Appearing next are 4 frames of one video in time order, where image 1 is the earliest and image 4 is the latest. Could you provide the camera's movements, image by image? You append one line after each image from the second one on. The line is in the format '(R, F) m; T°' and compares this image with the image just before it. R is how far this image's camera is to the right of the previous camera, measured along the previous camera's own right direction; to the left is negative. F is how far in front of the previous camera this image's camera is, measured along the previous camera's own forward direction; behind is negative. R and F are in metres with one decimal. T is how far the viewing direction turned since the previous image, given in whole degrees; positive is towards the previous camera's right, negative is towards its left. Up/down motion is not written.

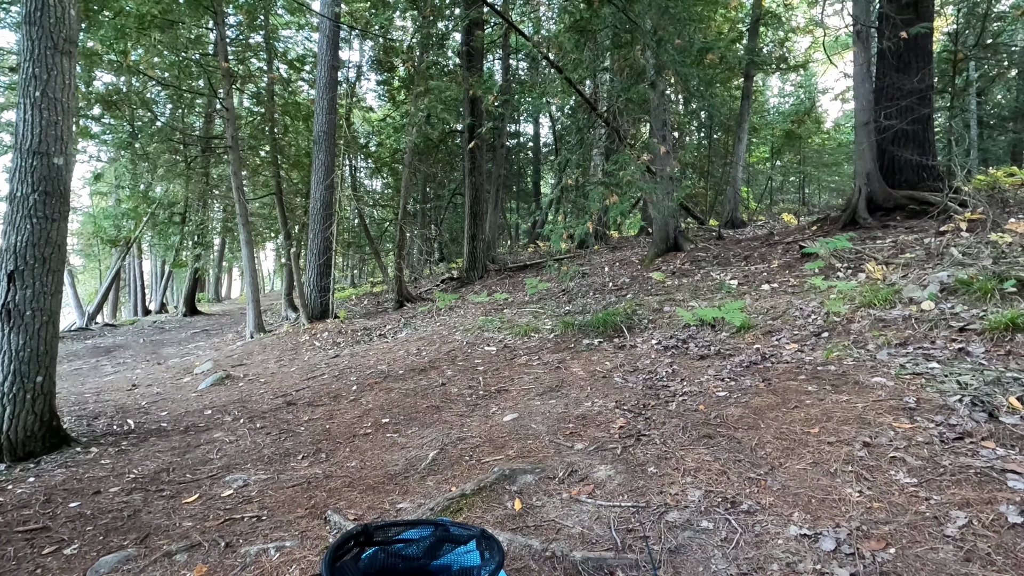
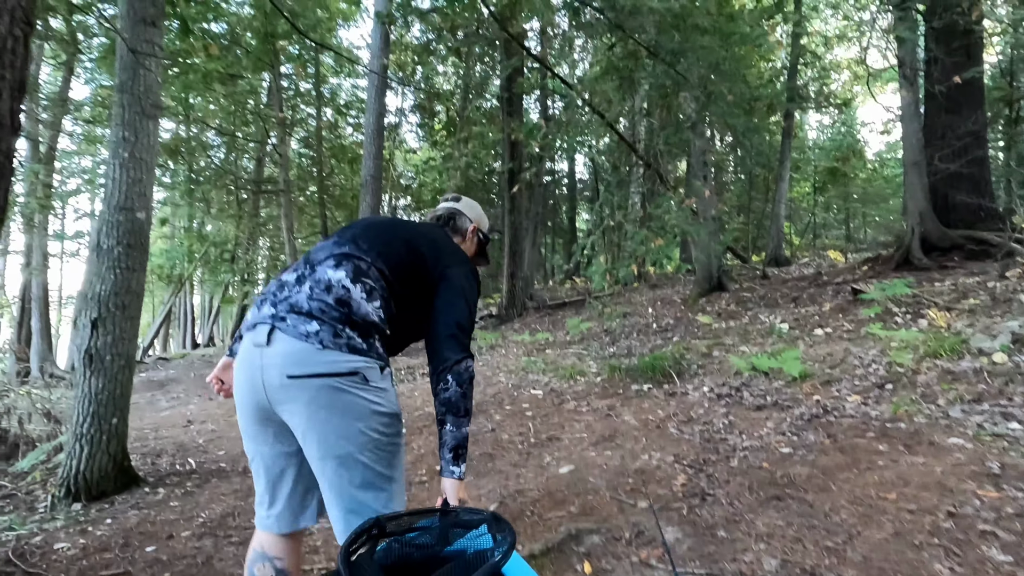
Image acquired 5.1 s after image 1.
(-0.1, -0.1) m; -4°
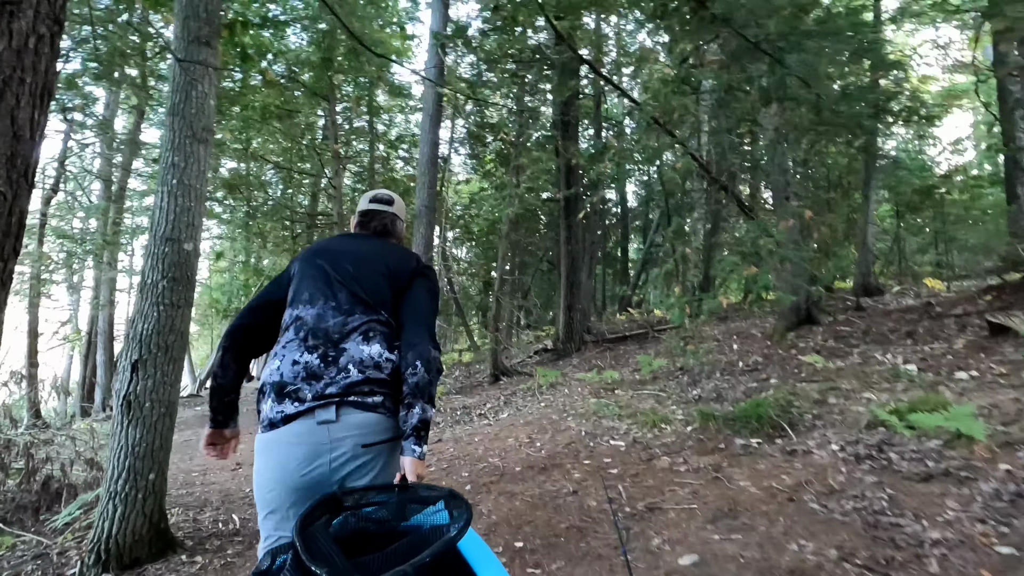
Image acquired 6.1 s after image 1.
(-0.3, +0.6) m; -5°
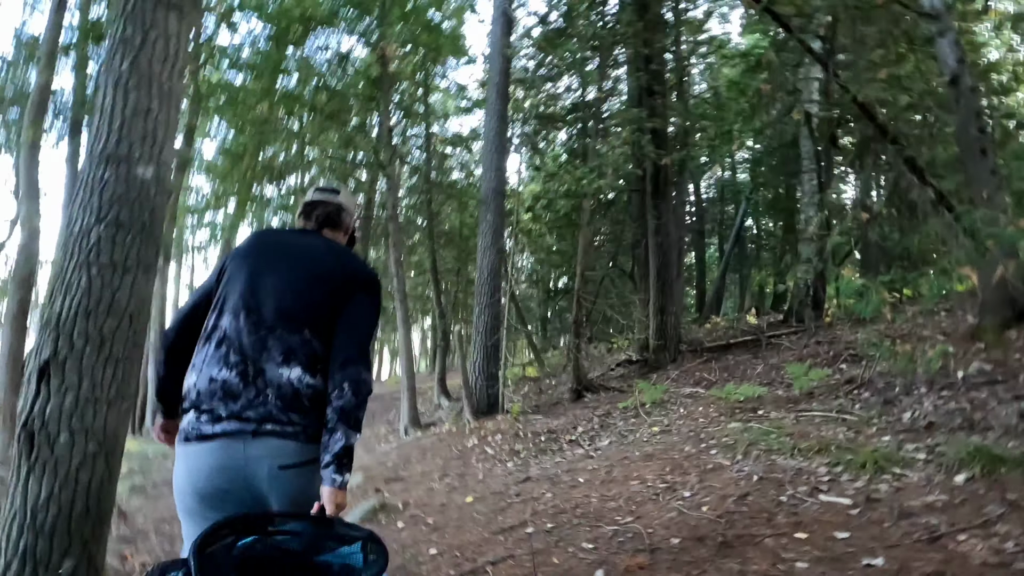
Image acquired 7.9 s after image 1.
(-0.5, +1.7) m; -6°
